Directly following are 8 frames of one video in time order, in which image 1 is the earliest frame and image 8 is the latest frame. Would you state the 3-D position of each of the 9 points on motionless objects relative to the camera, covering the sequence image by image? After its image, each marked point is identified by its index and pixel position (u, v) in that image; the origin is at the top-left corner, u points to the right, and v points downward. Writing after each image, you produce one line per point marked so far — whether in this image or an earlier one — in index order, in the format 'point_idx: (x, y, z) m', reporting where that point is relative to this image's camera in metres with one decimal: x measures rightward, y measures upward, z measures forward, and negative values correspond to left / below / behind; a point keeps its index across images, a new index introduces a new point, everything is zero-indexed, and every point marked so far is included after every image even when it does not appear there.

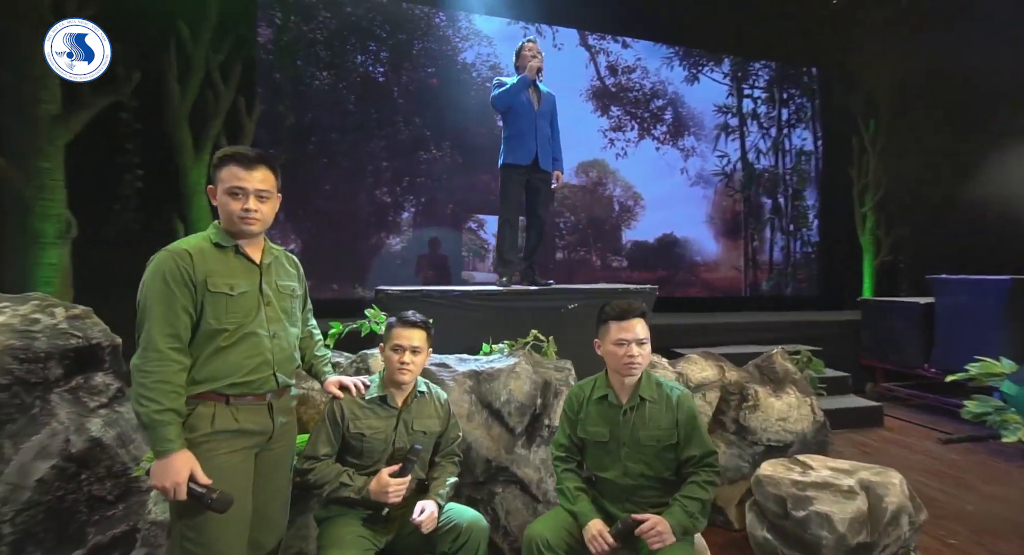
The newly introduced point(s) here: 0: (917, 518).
0: (+1.3, -0.7, +1.4) m
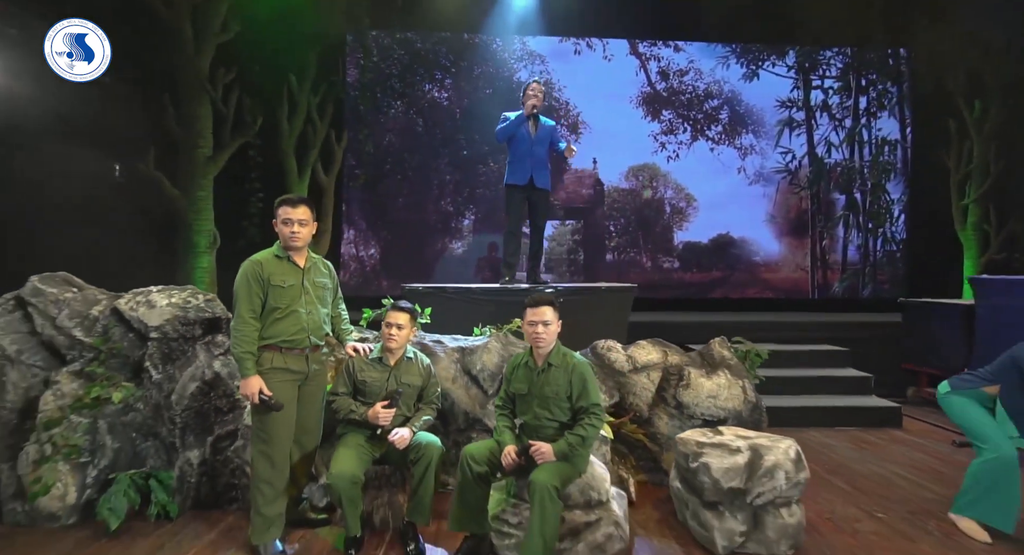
0: (+1.1, -0.7, +1.7) m
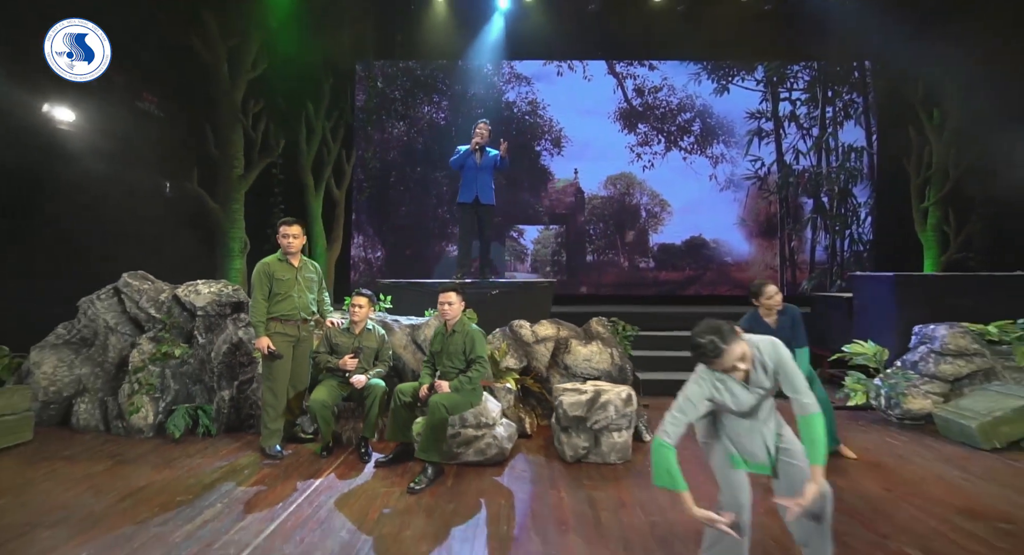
0: (+0.6, -0.7, +2.5) m
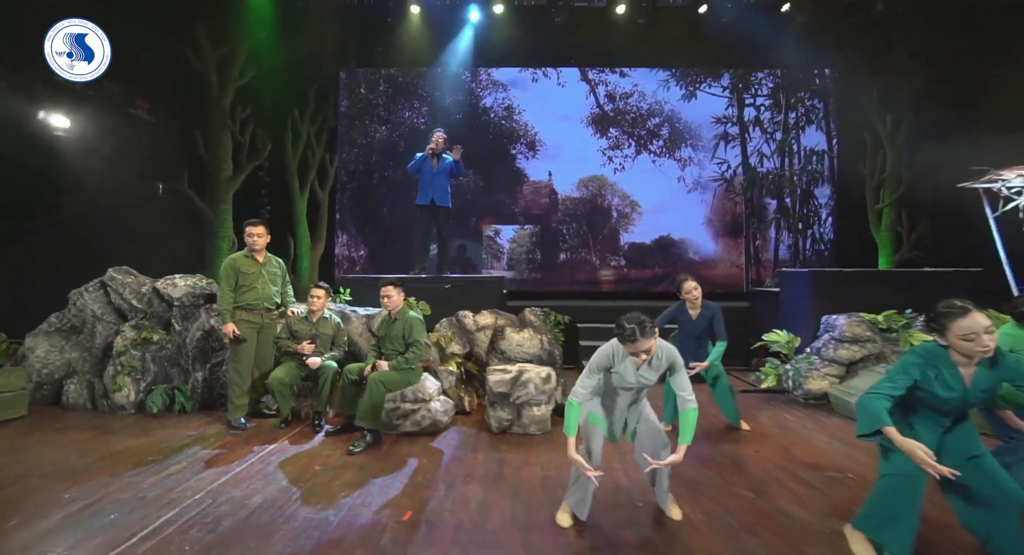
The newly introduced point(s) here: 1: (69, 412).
0: (+0.2, -0.7, +2.9) m
1: (-3.1, -0.9, +3.2) m
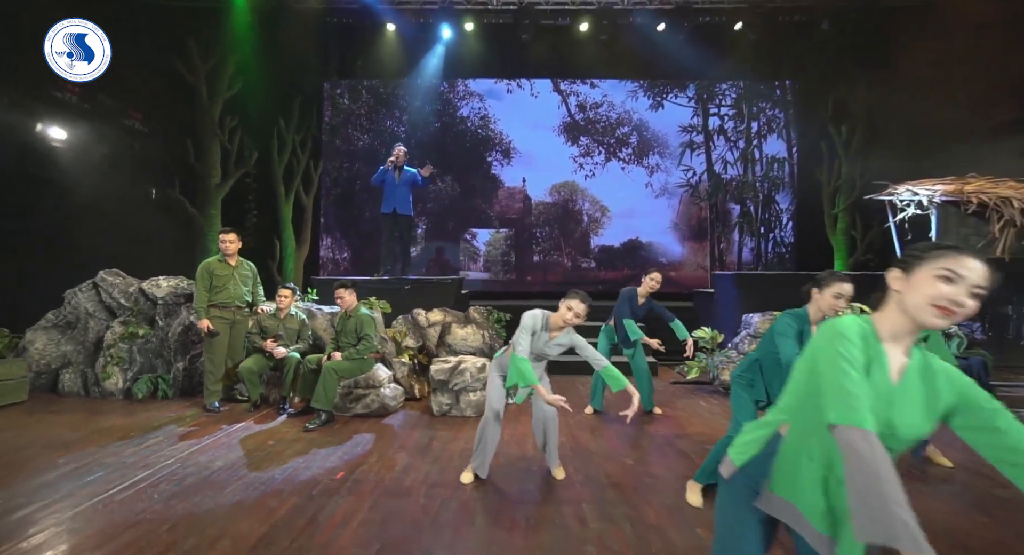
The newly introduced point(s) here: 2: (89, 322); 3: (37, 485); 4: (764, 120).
0: (-0.3, -0.7, +3.3) m
1: (-3.5, -0.9, +3.6) m
2: (-3.7, -0.4, +3.9) m
3: (-2.2, -1.0, +2.1) m
4: (+4.5, +2.8, +7.9) m
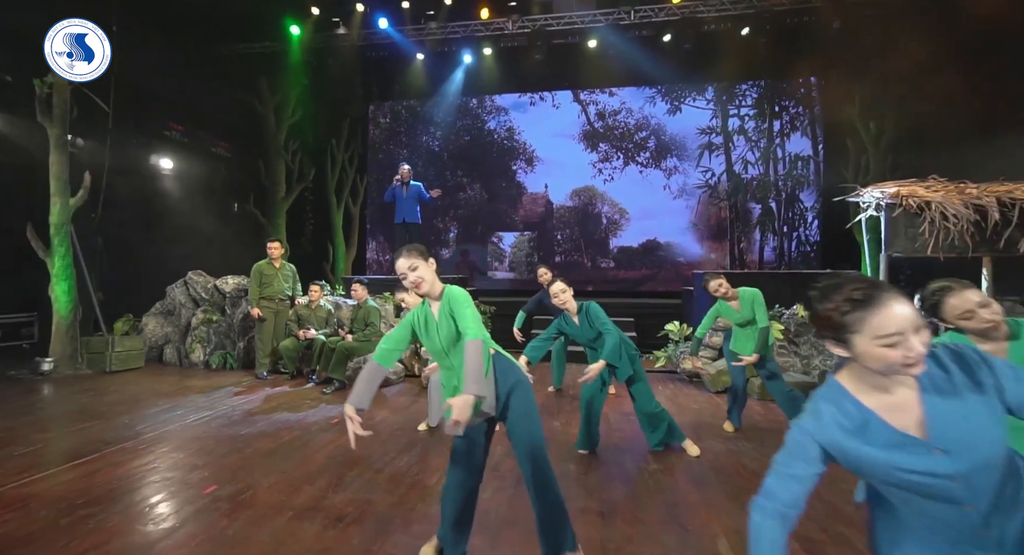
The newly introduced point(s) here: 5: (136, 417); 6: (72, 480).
0: (-0.5, -0.7, +4.0) m
1: (-3.7, -0.9, +4.8) m
2: (-3.8, -0.4, +5.1) m
3: (-2.6, -1.0, +3.2) m
4: (+4.9, +2.8, +8.0) m
5: (-2.6, -1.0, +3.1) m
6: (-2.1, -1.0, +2.2) m
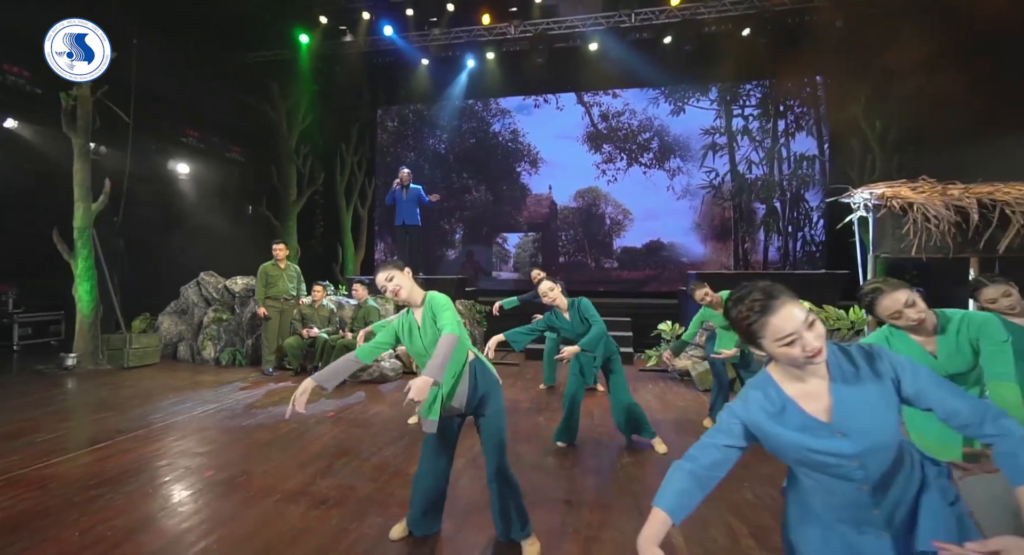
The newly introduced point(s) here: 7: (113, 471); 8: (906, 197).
0: (-0.6, -0.7, +4.2) m
1: (-3.7, -0.9, +5.0) m
2: (-3.8, -0.4, +5.4) m
3: (-2.7, -1.0, +3.4) m
4: (+4.9, +2.8, +8.0) m
5: (-2.7, -1.0, +3.4) m
6: (-2.3, -1.0, +2.4) m
7: (-2.0, -1.0, +2.3) m
8: (+3.0, +0.6, +3.4) m
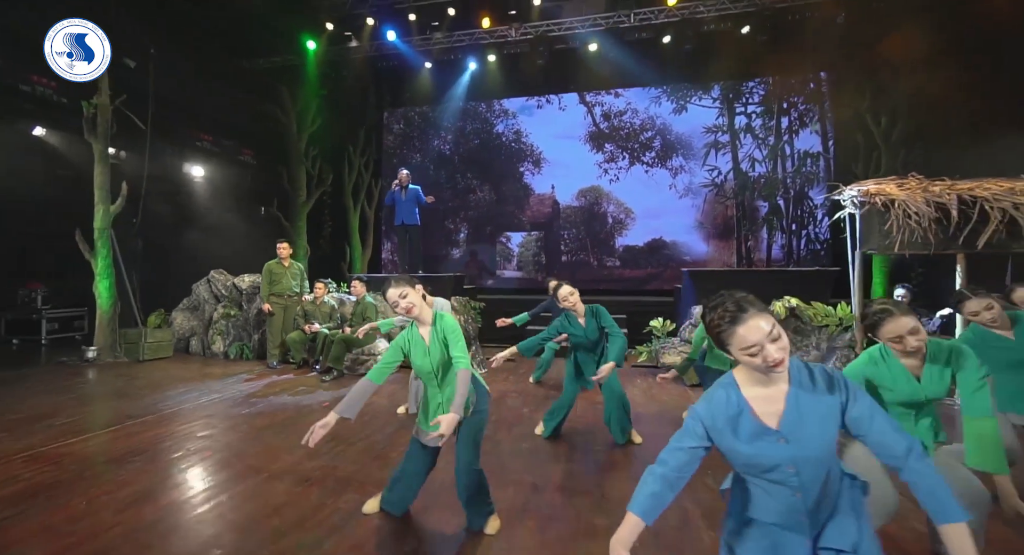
0: (-0.6, -0.7, +4.3) m
1: (-3.8, -0.9, +5.3) m
2: (-3.9, -0.4, +5.6) m
3: (-2.8, -1.0, +3.6) m
4: (+5.0, +2.9, +7.9) m
5: (-2.8, -1.0, +3.6) m
6: (-2.4, -1.0, +2.6) m
7: (-2.2, -1.0, +2.5) m
8: (+2.9, +0.6, +3.4) m
